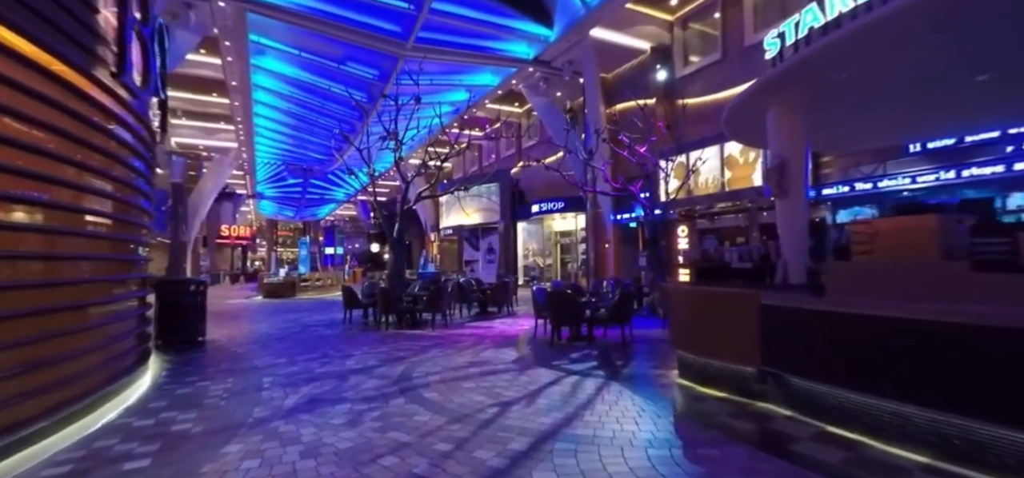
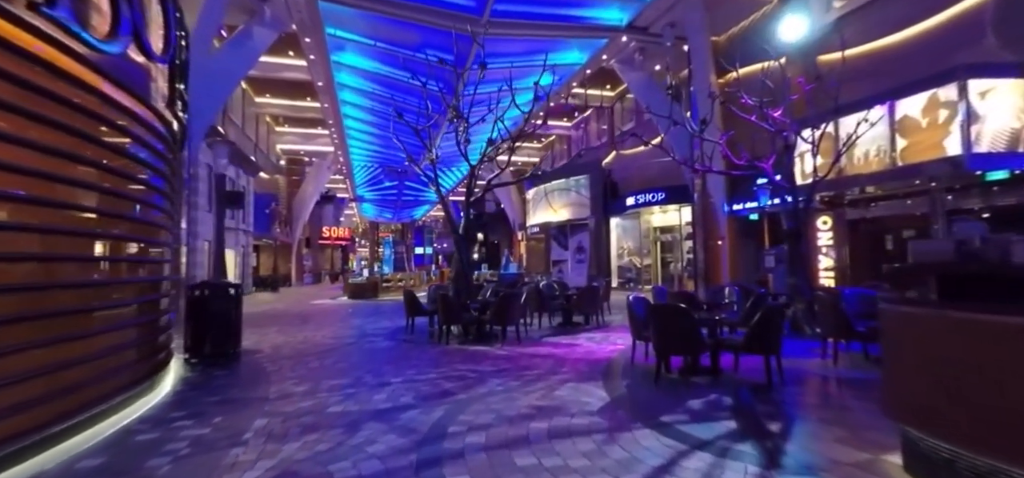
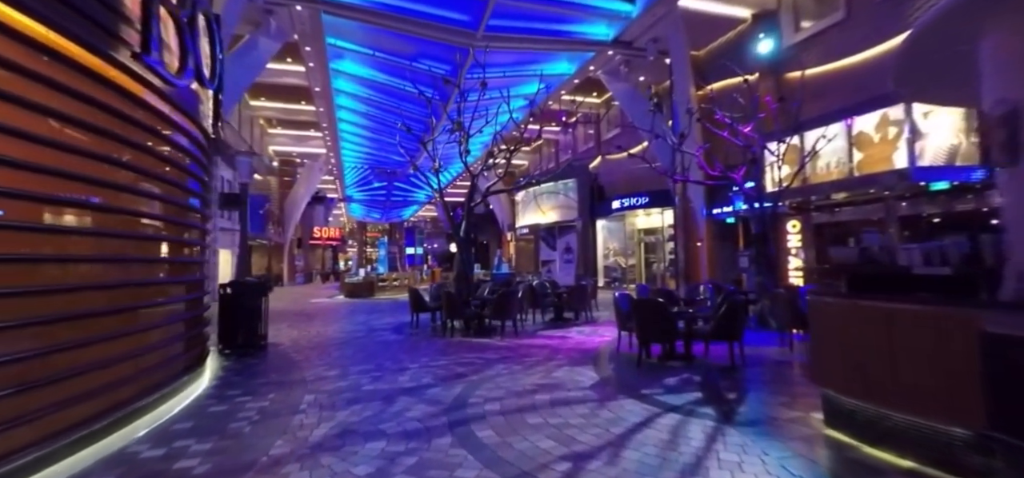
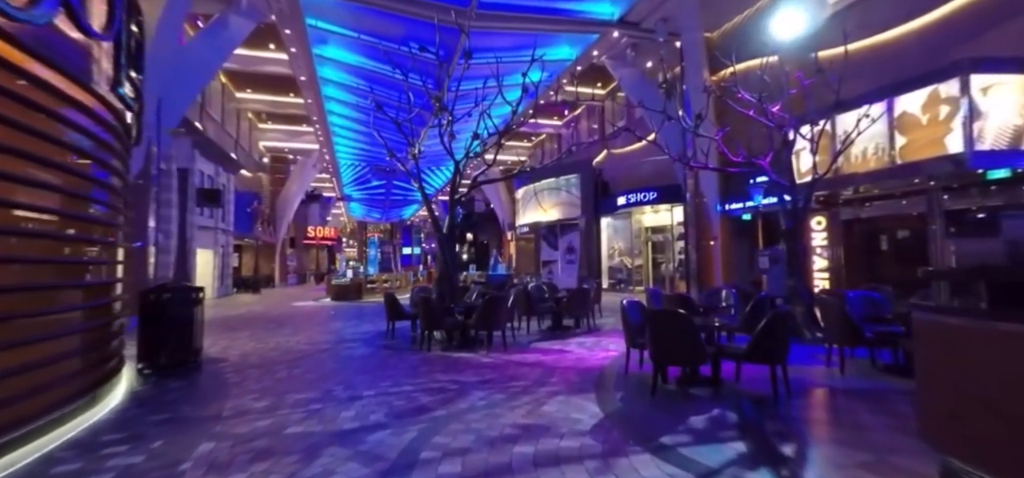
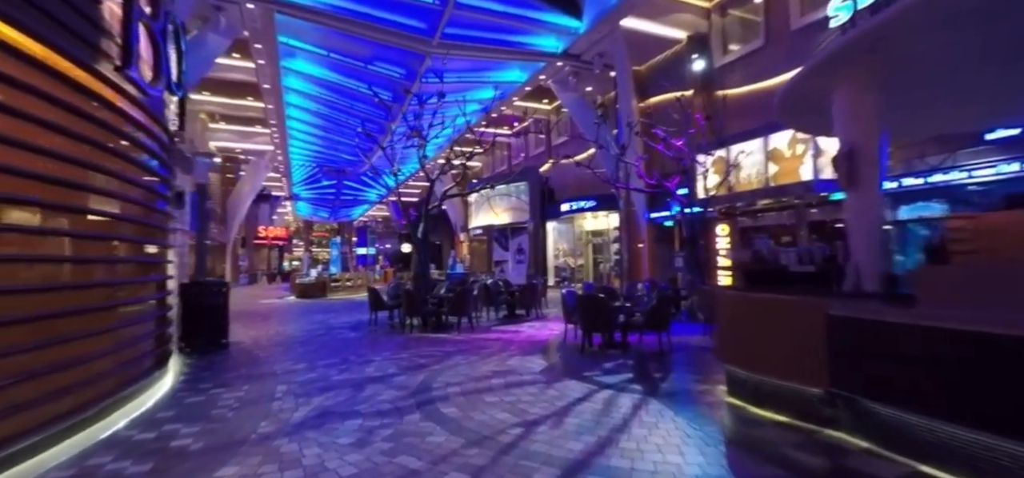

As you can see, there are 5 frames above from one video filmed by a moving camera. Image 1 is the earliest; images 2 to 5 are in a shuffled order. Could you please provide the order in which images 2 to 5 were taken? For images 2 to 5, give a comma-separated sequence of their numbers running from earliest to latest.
5, 3, 2, 4
